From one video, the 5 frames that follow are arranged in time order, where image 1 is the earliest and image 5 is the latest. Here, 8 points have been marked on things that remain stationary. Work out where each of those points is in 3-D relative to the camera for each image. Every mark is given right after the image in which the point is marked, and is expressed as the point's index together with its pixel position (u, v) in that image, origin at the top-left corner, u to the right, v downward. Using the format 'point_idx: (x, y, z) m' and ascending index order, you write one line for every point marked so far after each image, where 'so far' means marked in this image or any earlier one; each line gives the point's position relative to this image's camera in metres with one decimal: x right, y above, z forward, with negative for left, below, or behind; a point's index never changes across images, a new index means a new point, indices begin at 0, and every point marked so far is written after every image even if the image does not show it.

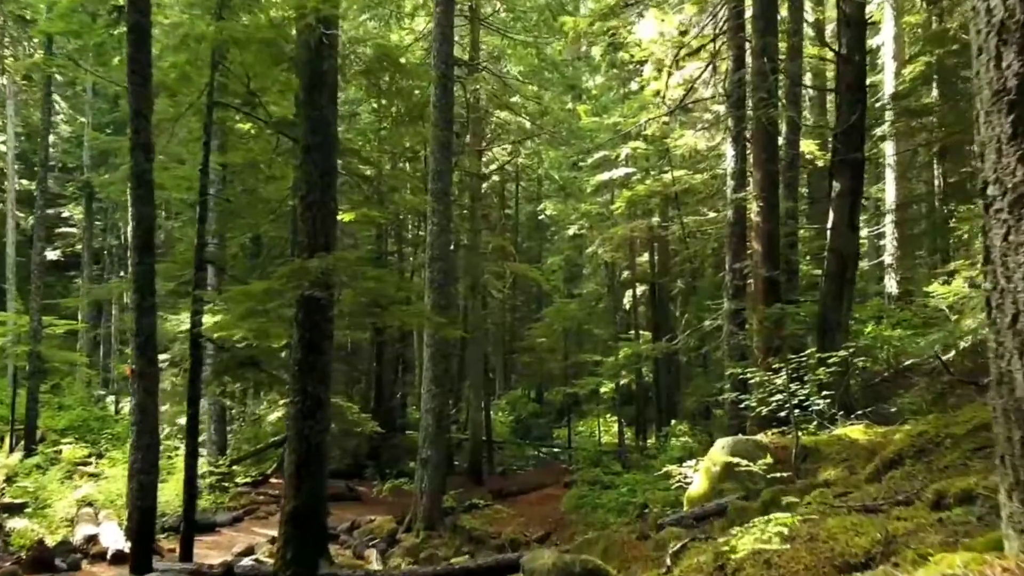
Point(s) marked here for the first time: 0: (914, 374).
0: (+6.2, -1.3, +12.6) m
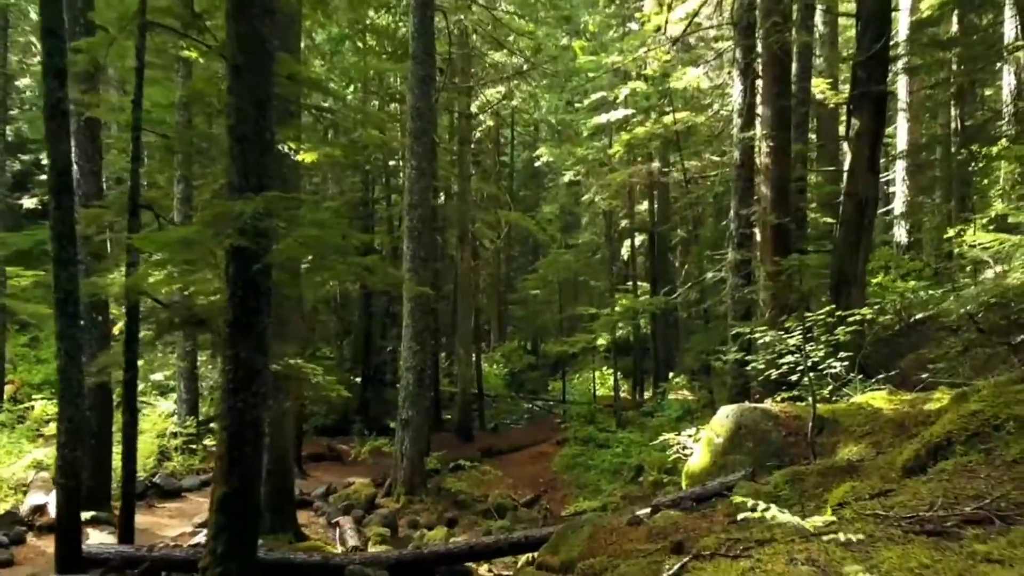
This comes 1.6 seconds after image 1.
0: (+6.0, -0.6, +11.5) m
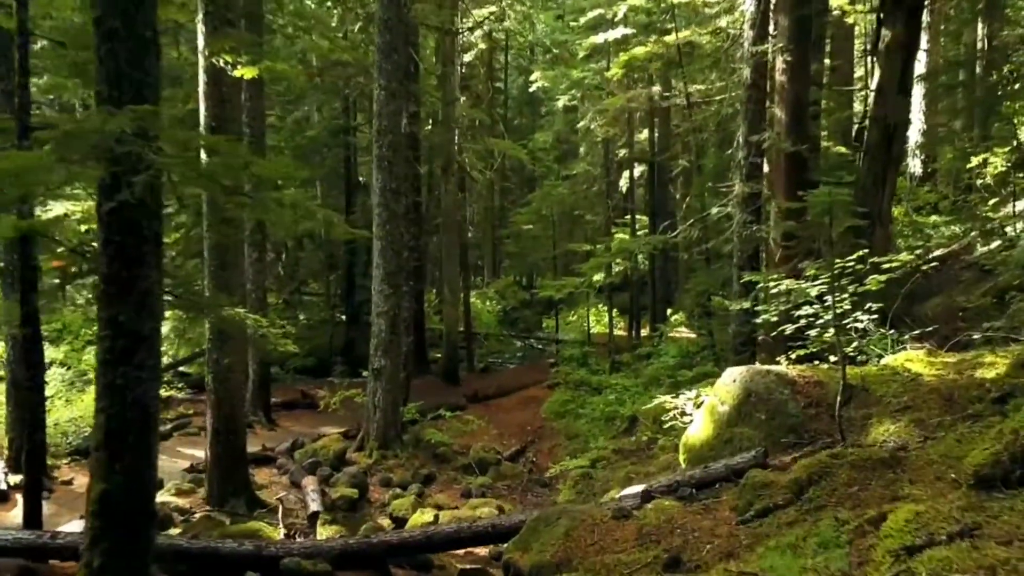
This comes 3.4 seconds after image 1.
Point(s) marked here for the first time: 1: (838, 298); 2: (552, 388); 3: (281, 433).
0: (+5.7, +0.2, +10.3) m
1: (+2.6, -0.1, +6.5) m
2: (+0.9, -2.2, +17.9) m
3: (-3.8, -2.4, +13.5) m
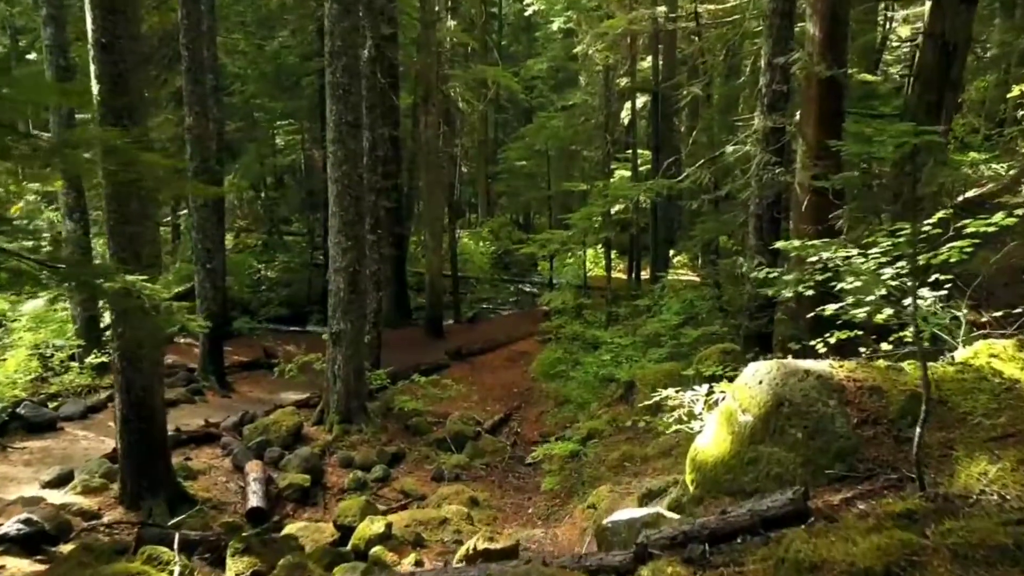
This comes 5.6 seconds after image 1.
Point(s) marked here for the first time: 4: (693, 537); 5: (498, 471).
0: (+5.4, +0.7, +8.6) m
1: (+2.3, +0.1, +4.8) m
2: (+0.6, -1.1, +16.4) m
3: (-4.1, -1.7, +12.0) m
4: (+0.9, -1.2, +4.1) m
5: (-0.2, -2.3, +10.1) m
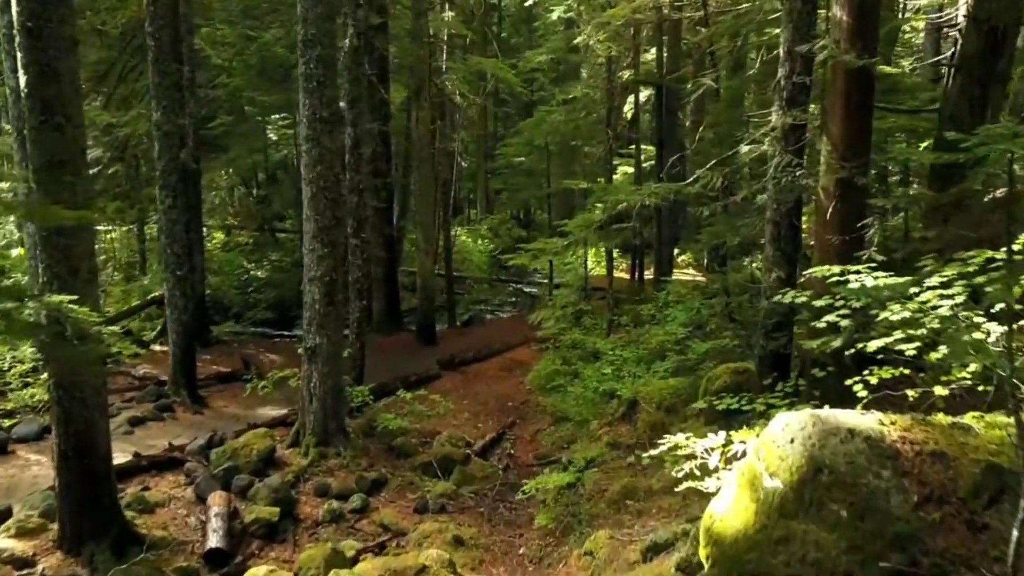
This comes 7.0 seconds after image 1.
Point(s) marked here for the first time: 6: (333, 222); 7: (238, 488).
0: (+5.3, +0.5, +7.7) m
1: (+2.2, -0.1, +3.9) m
2: (+0.5, -1.2, +15.5) m
3: (-4.2, -1.8, +11.2) m
4: (+0.8, -1.4, +3.2) m
5: (-0.3, -2.4, +9.2) m
6: (-2.1, +0.8, +9.5) m
7: (-3.0, -2.1, +8.8) m
